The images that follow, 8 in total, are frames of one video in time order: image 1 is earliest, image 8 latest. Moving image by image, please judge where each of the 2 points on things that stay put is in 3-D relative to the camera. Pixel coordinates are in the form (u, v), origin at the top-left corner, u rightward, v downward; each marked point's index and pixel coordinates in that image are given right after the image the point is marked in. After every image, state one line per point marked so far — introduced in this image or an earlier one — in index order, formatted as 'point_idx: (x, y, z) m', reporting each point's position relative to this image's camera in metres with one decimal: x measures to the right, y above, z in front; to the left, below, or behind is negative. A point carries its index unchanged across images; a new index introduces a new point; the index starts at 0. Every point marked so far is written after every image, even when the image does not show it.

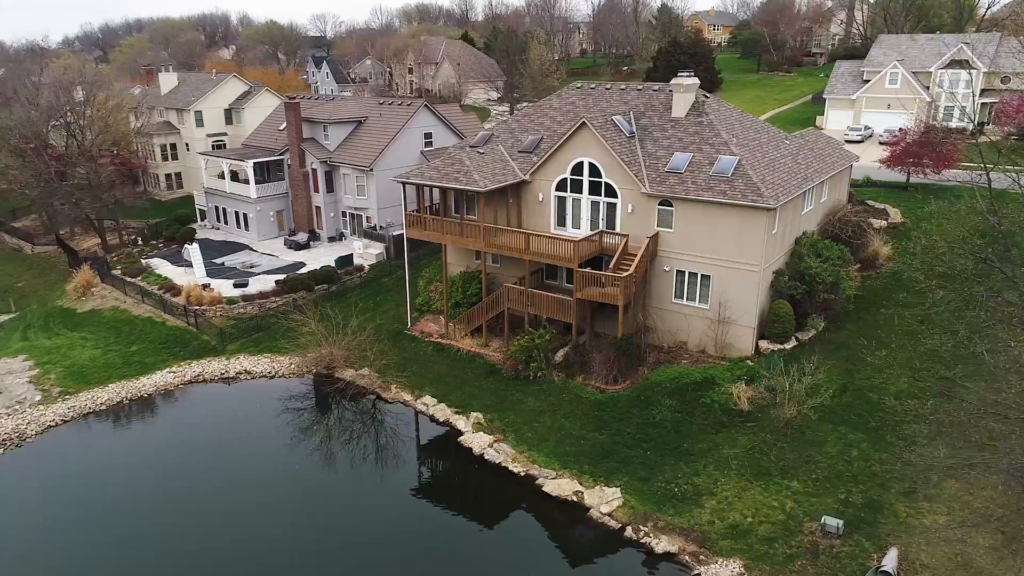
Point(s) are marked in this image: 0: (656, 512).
0: (+3.9, -5.9, +19.0) m
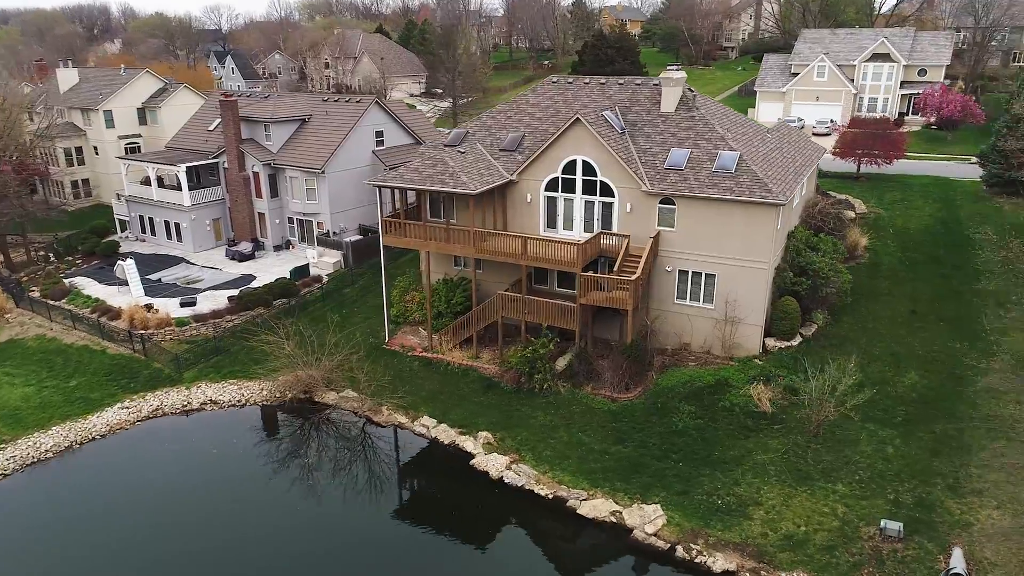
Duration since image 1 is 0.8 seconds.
0: (+4.9, -6.1, +18.1) m
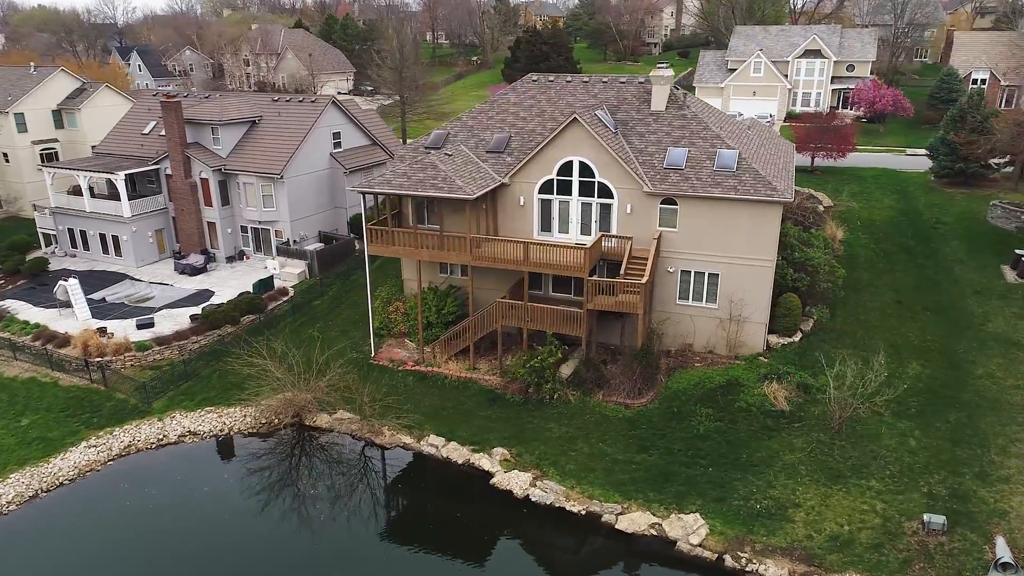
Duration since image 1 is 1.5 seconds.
0: (+5.9, -6.1, +17.8) m
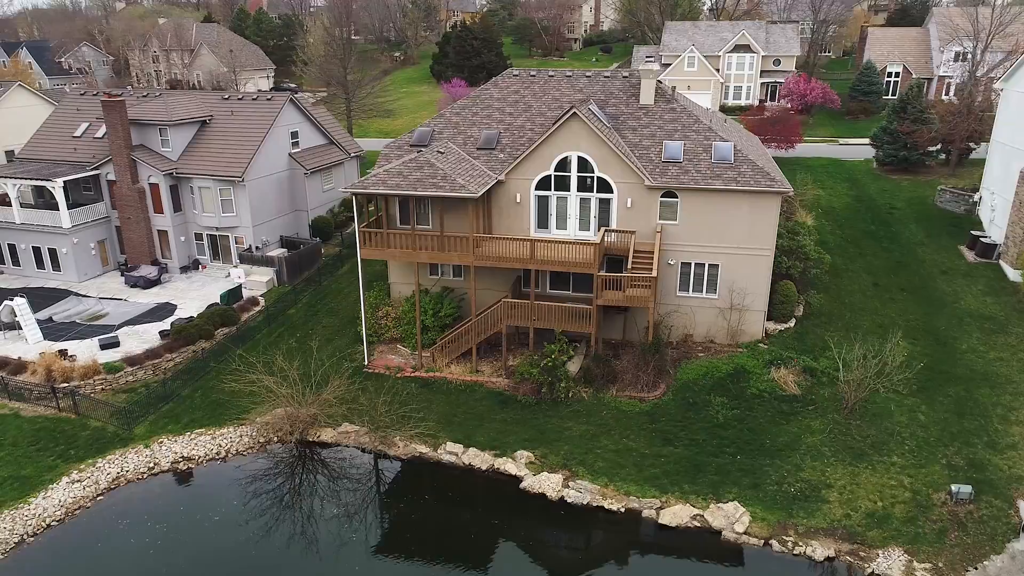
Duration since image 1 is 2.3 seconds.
0: (+7.1, -5.9, +18.2) m
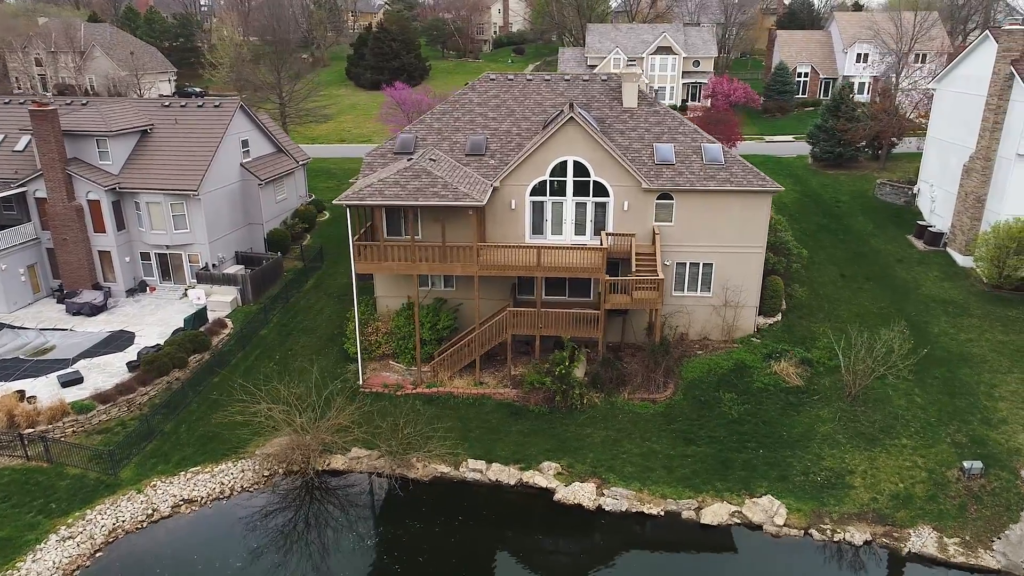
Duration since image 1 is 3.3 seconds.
0: (+8.2, -5.8, +18.9) m
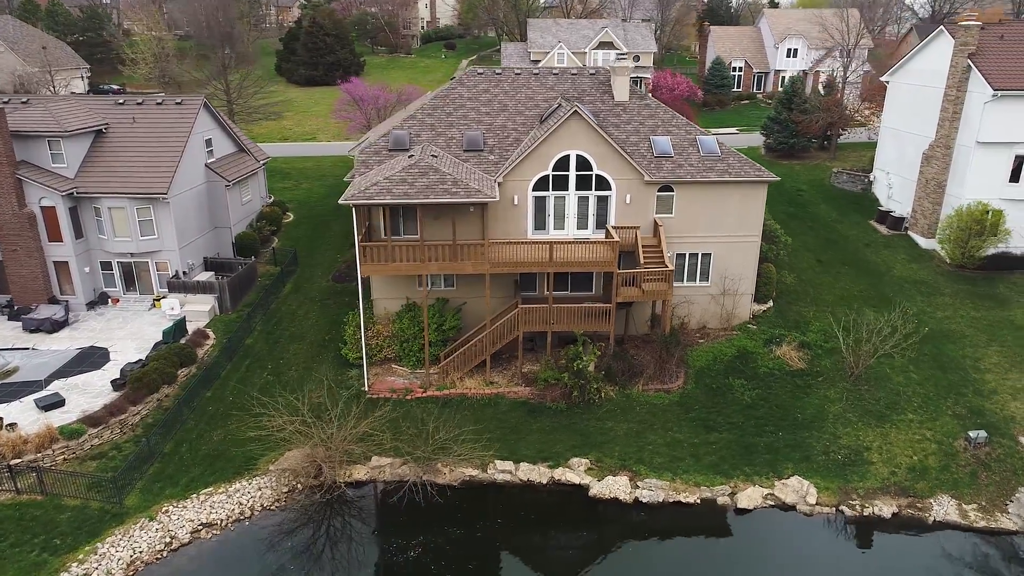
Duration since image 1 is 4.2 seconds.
0: (+9.2, -5.3, +19.6) m
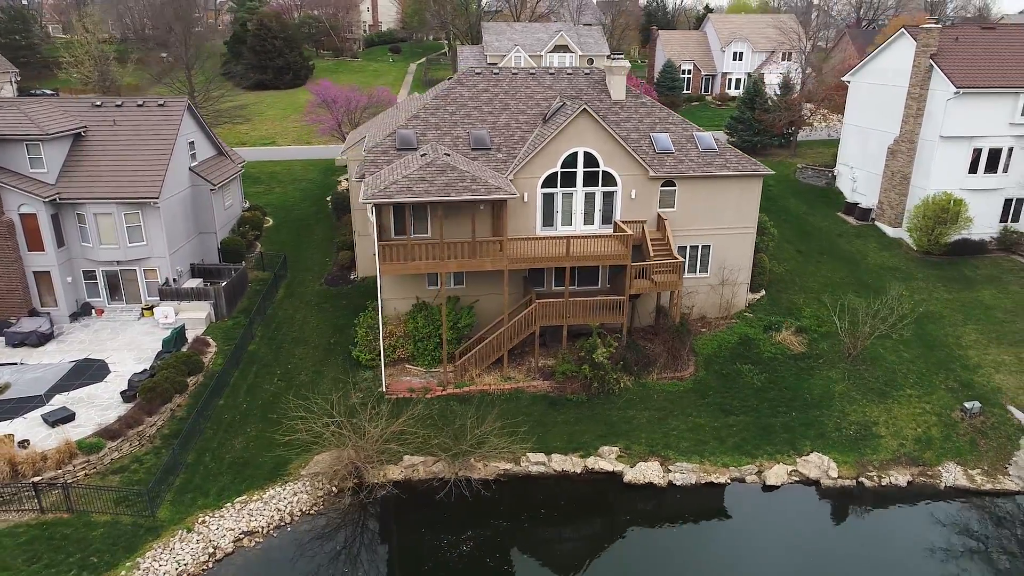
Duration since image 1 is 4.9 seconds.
0: (+10.2, -4.9, +20.8) m
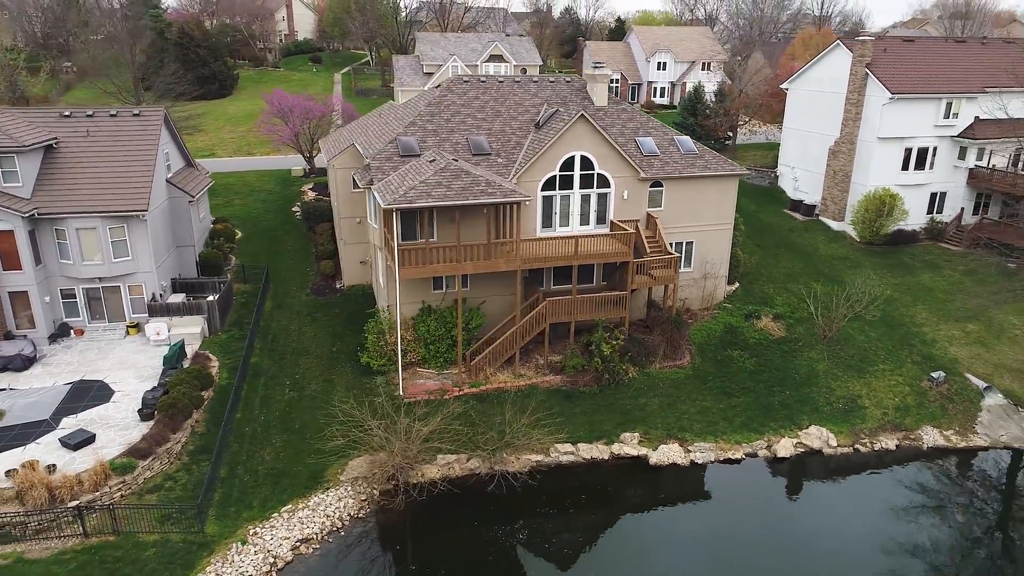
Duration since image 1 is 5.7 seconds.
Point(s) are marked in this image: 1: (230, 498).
0: (+11.0, -4.4, +22.9) m
1: (-7.4, -5.5, +18.7) m
